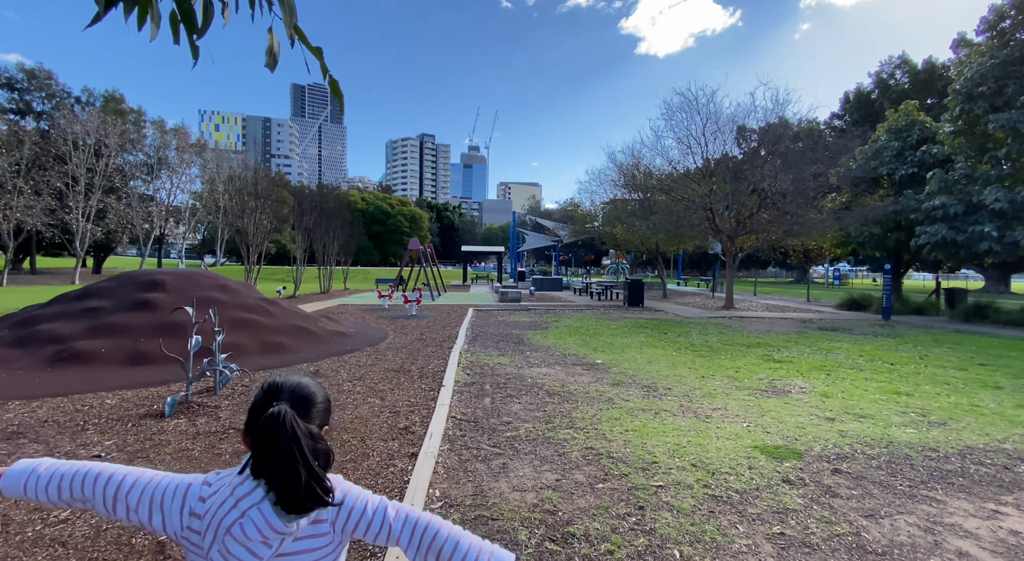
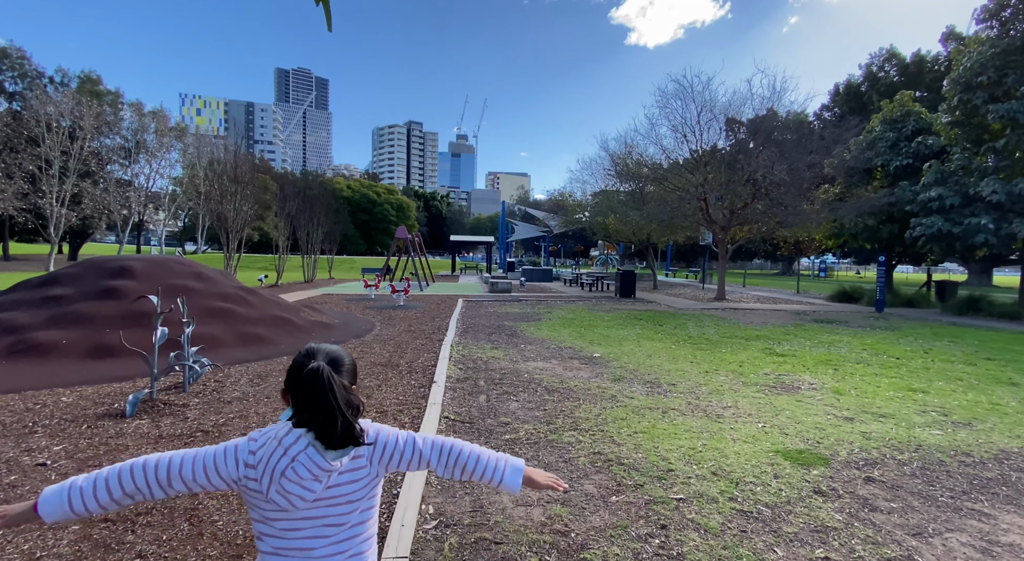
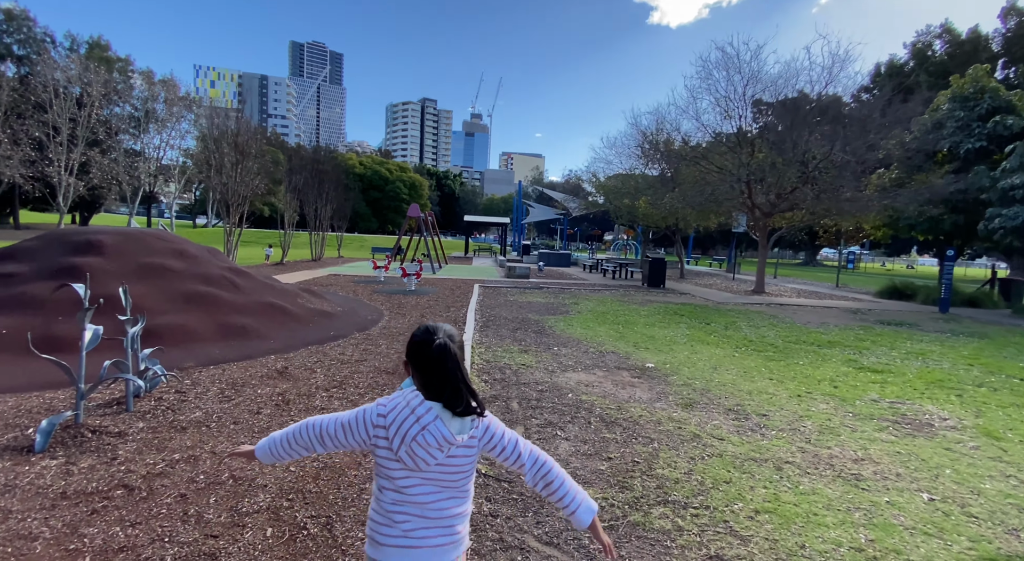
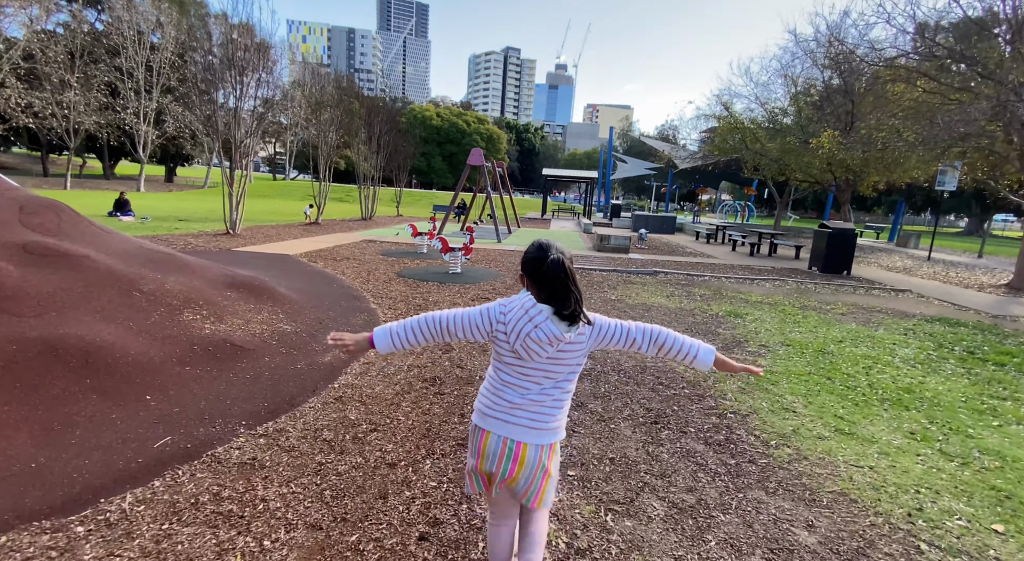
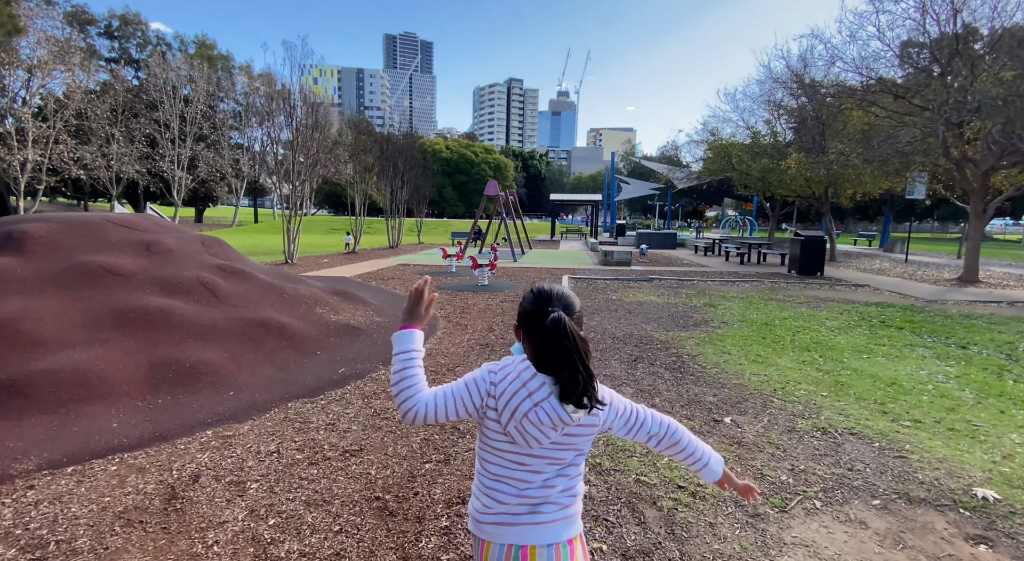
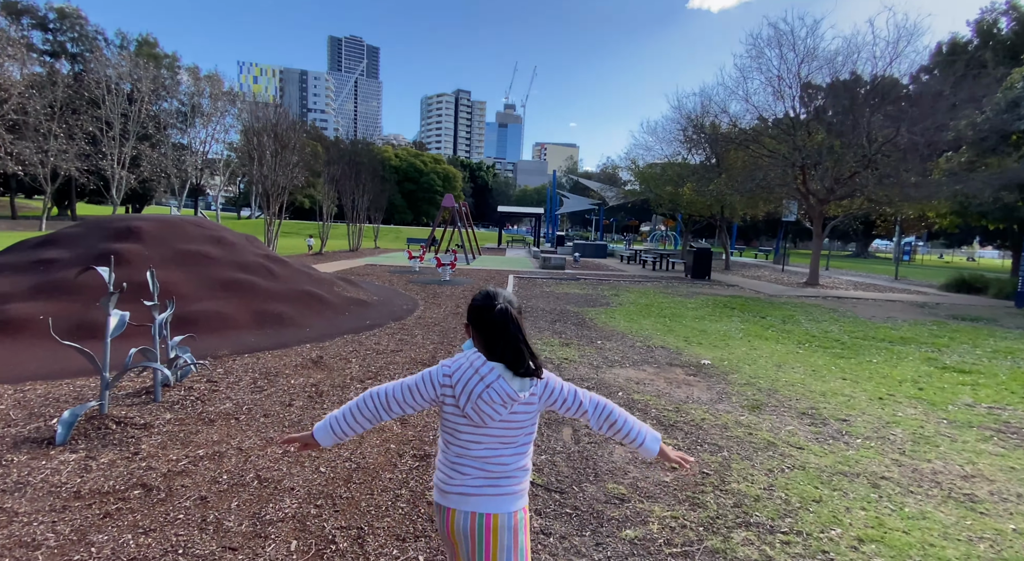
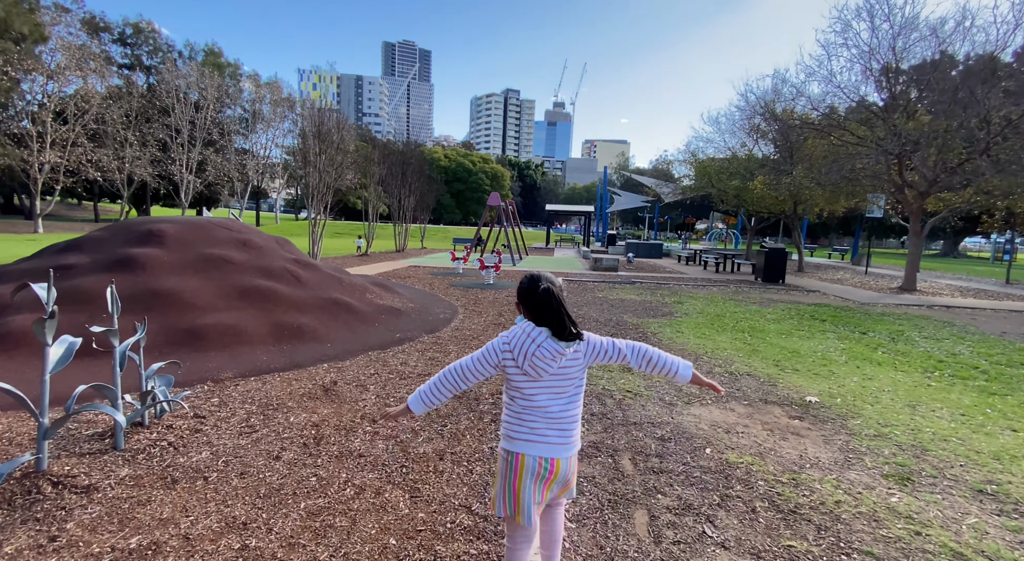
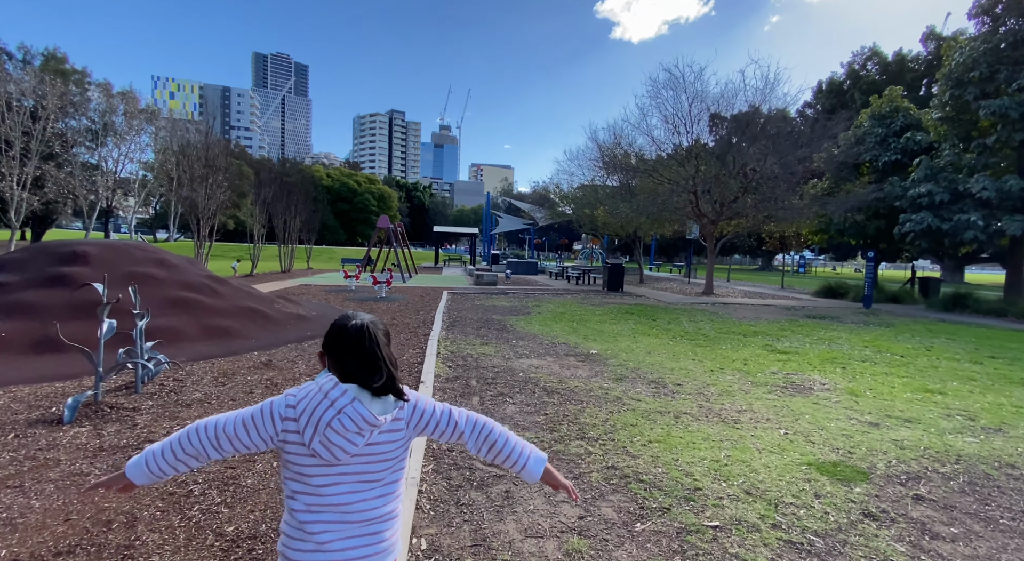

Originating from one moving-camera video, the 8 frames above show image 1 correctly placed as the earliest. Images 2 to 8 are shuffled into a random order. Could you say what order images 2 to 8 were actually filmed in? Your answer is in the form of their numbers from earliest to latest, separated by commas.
2, 8, 3, 6, 7, 5, 4
